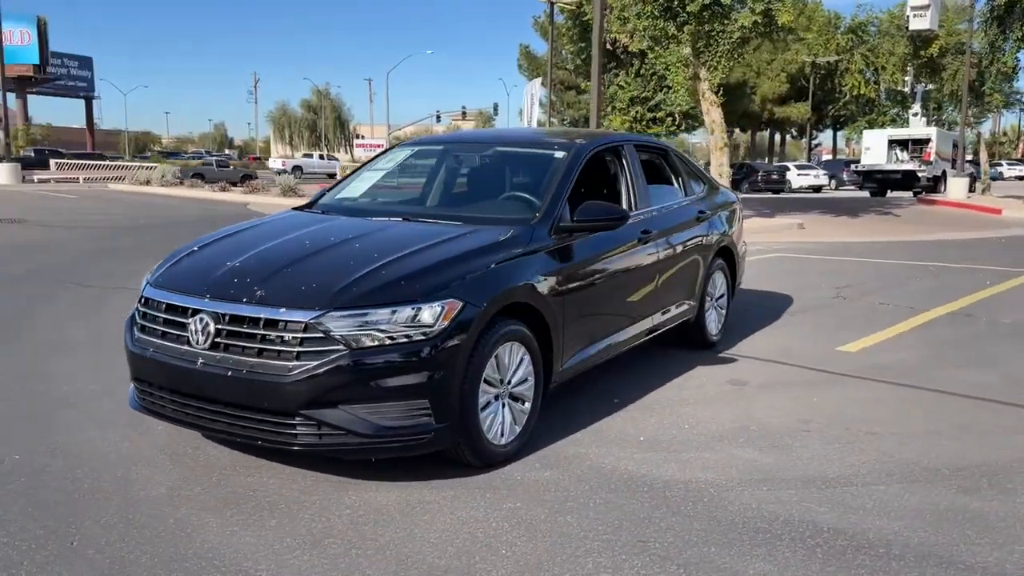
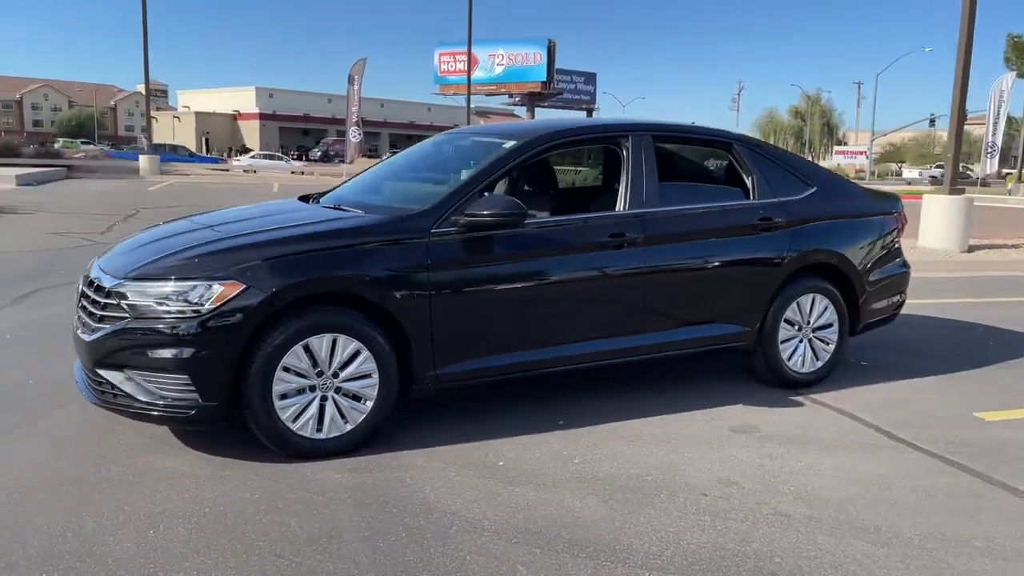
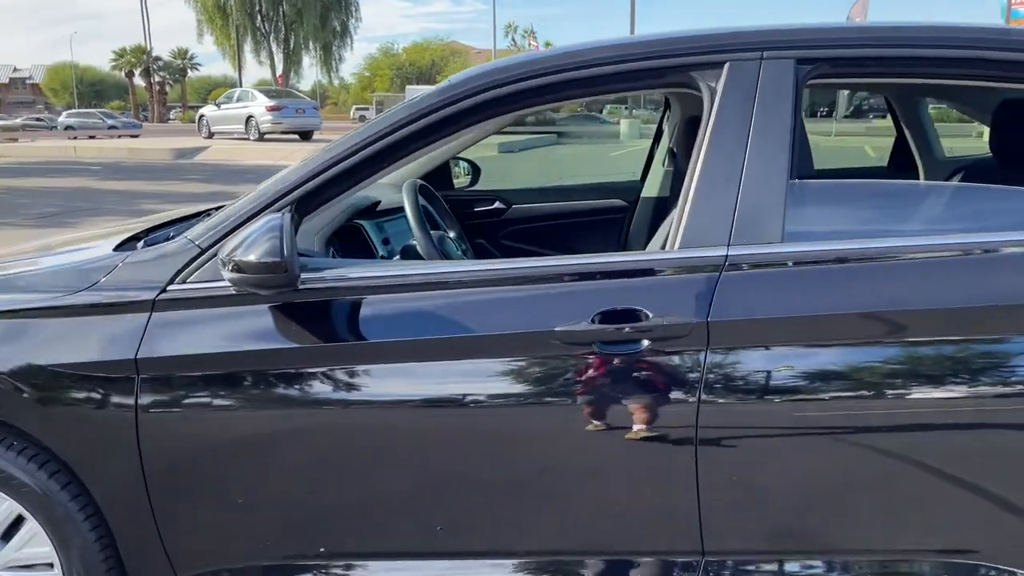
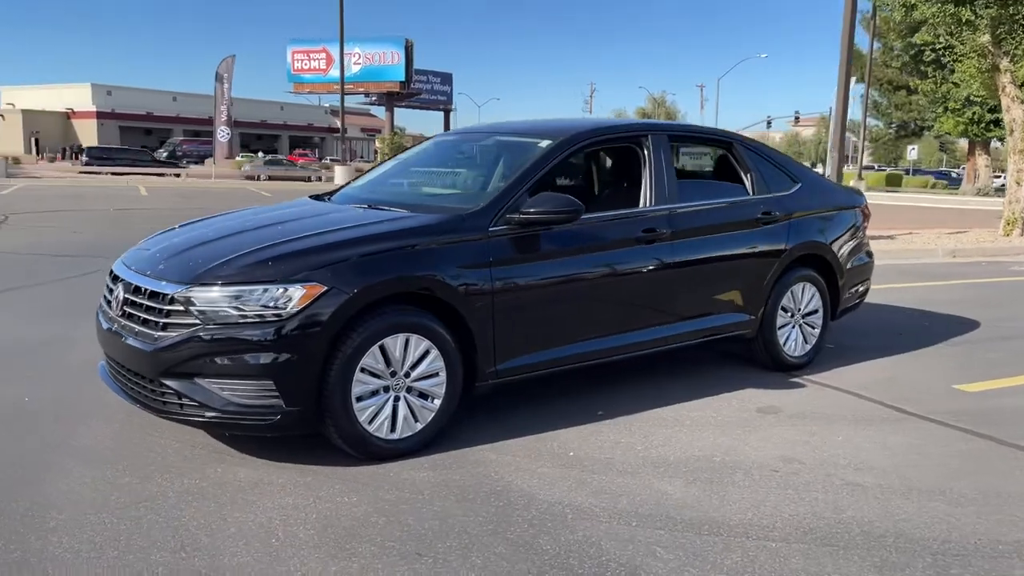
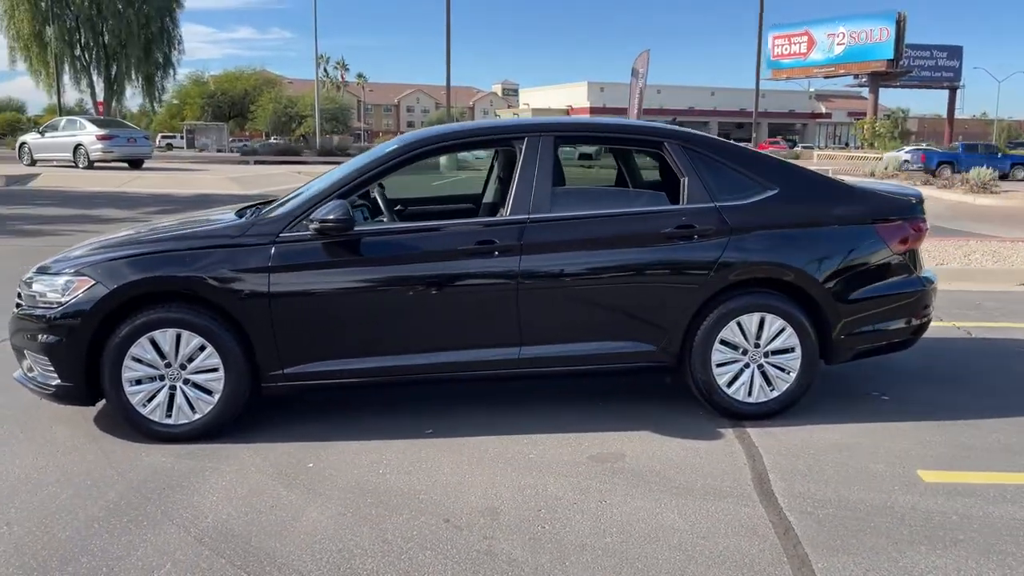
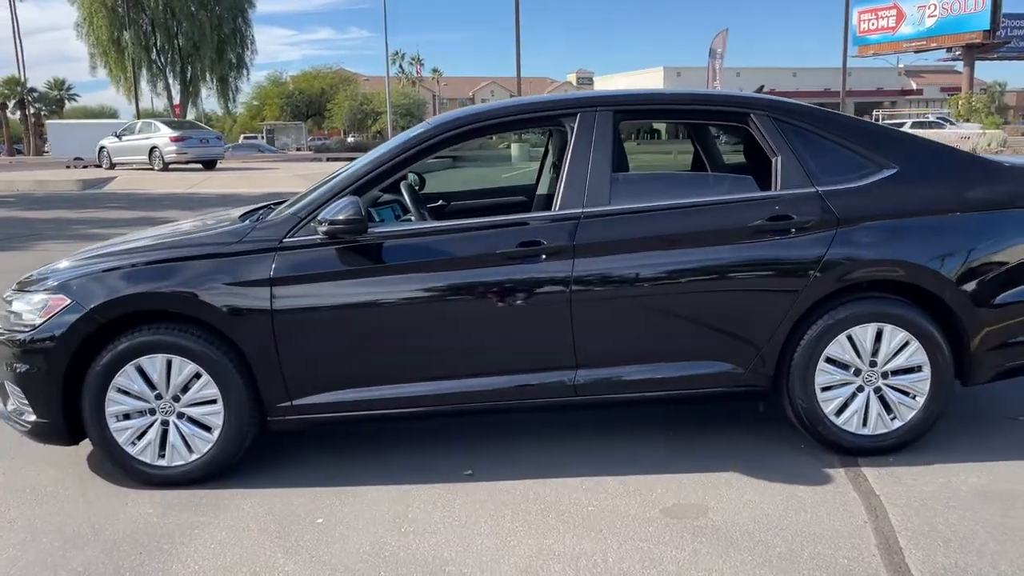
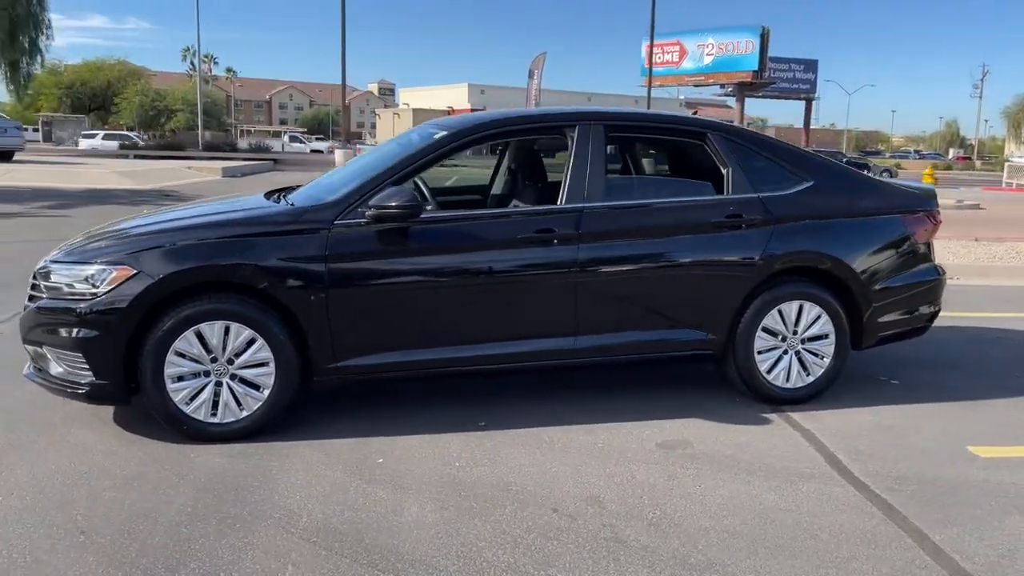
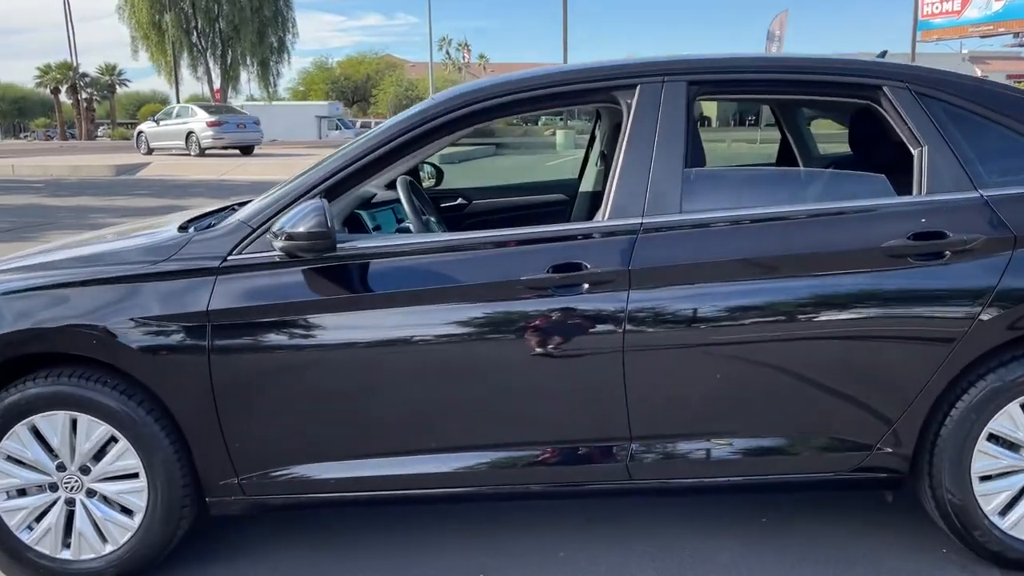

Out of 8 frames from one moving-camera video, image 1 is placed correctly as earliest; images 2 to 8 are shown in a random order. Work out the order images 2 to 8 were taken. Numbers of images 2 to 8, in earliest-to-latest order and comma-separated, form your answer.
4, 2, 7, 5, 6, 8, 3
